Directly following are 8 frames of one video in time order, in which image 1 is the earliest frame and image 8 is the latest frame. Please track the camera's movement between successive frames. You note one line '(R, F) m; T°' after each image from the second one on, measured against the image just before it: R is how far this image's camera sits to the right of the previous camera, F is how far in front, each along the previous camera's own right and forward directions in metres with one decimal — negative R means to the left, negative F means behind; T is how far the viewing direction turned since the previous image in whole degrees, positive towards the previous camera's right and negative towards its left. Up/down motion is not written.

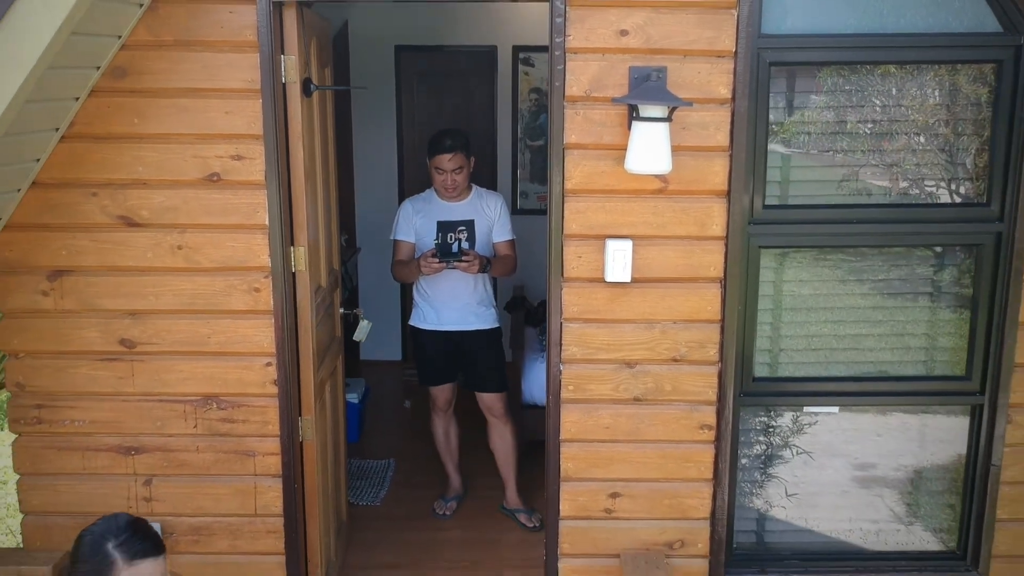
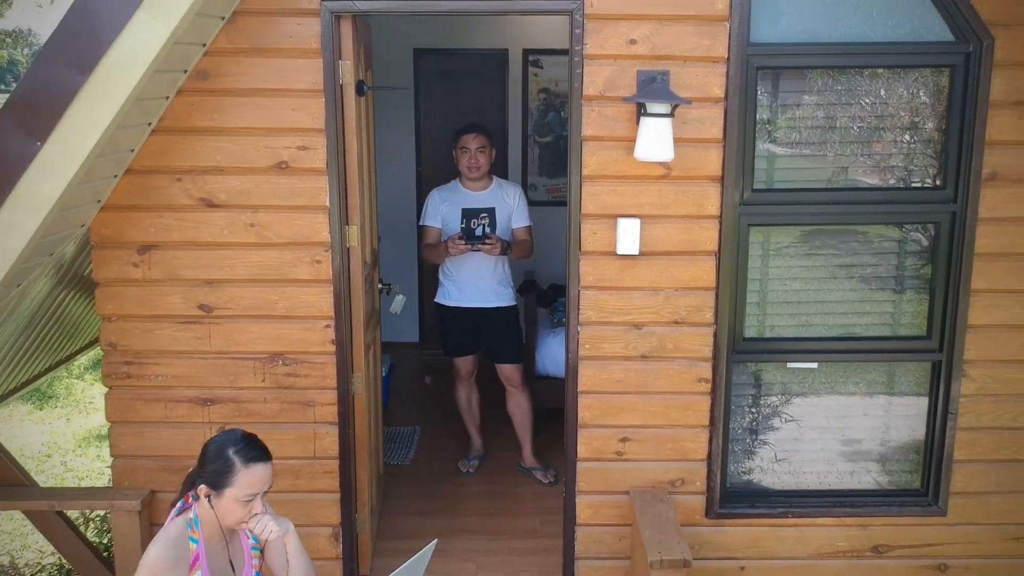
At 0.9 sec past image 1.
(-0.1, -0.5) m; 0°
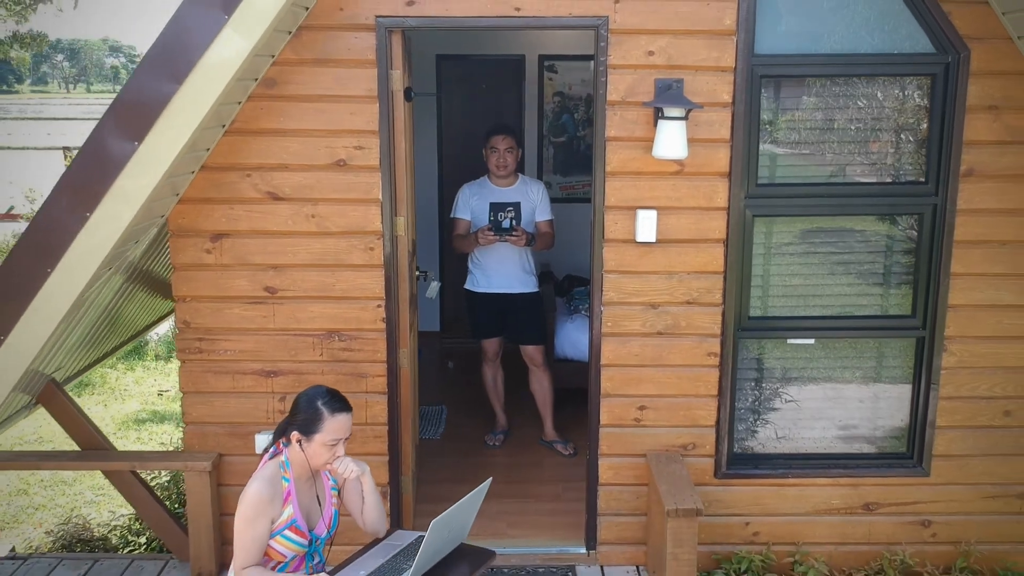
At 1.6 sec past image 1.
(-0.1, -0.4) m; 0°
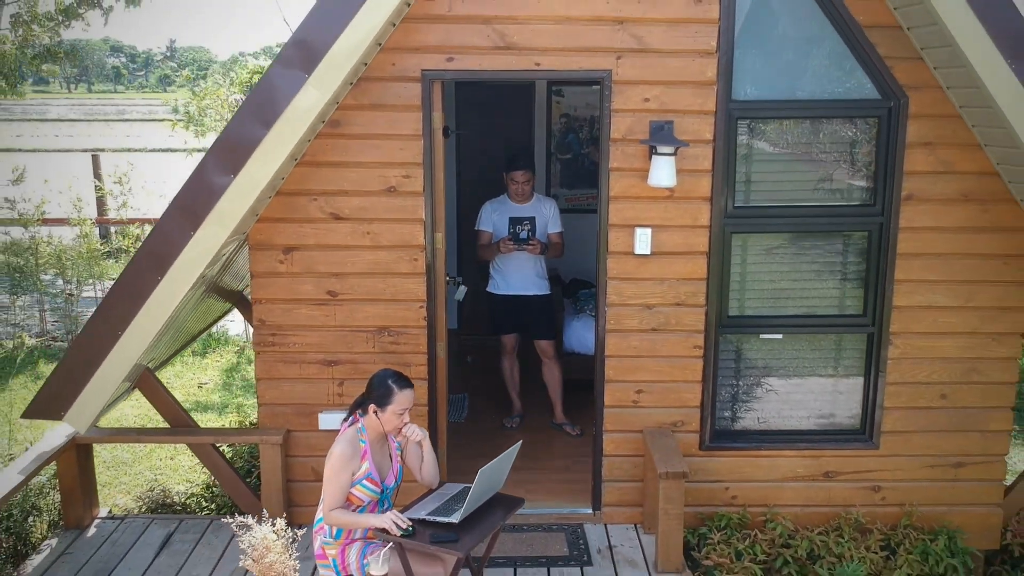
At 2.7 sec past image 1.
(-0.1, -0.8) m; 0°
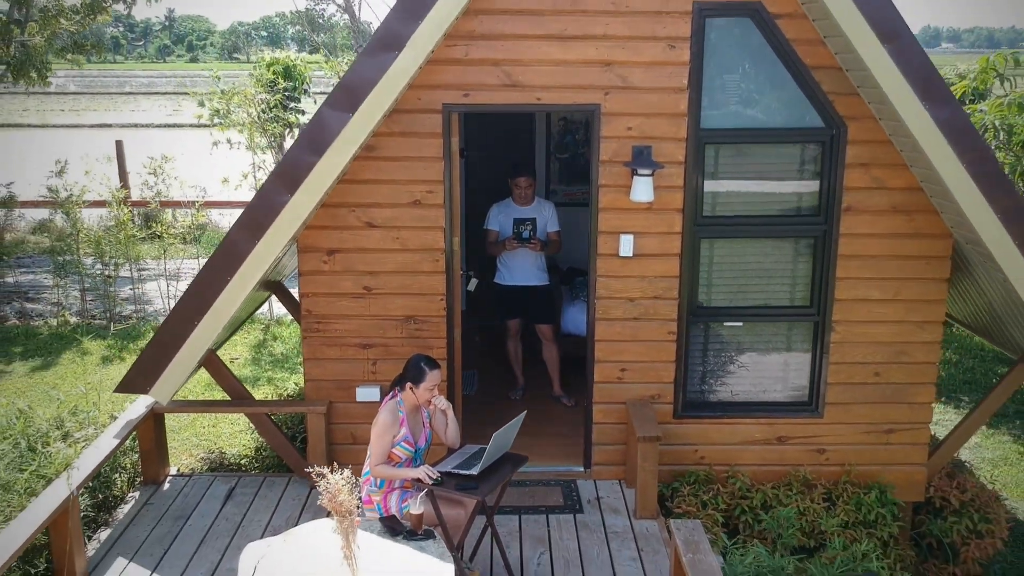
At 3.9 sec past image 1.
(0.0, -0.9) m; 0°
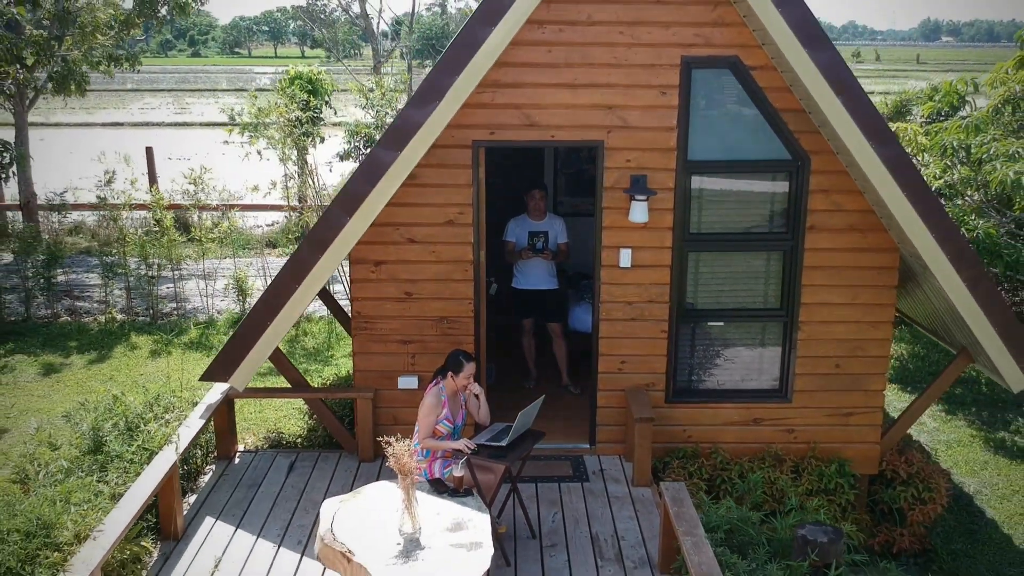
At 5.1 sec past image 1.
(-0.1, -1.0) m; 0°
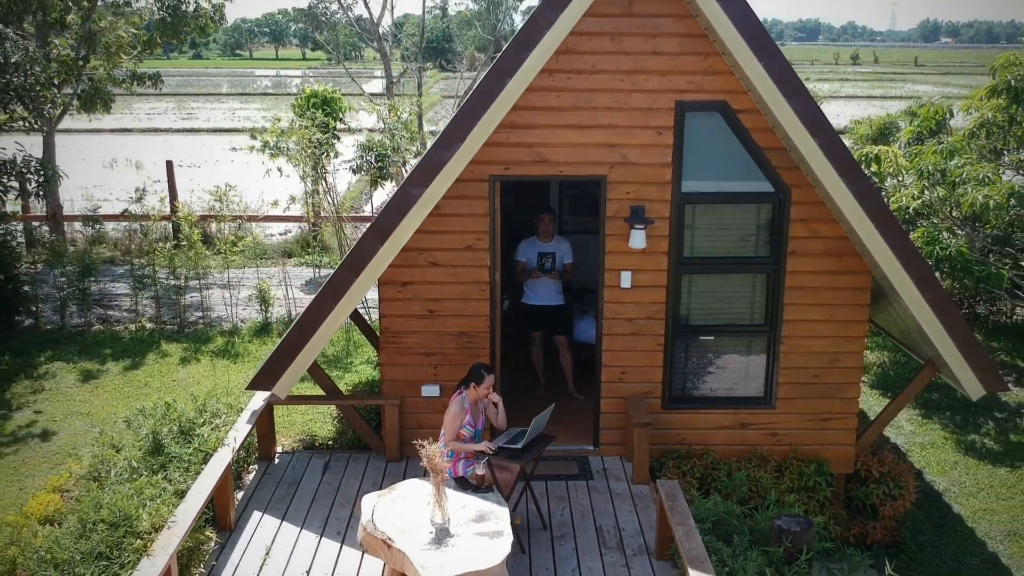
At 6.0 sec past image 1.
(-0.1, -0.8) m; 0°
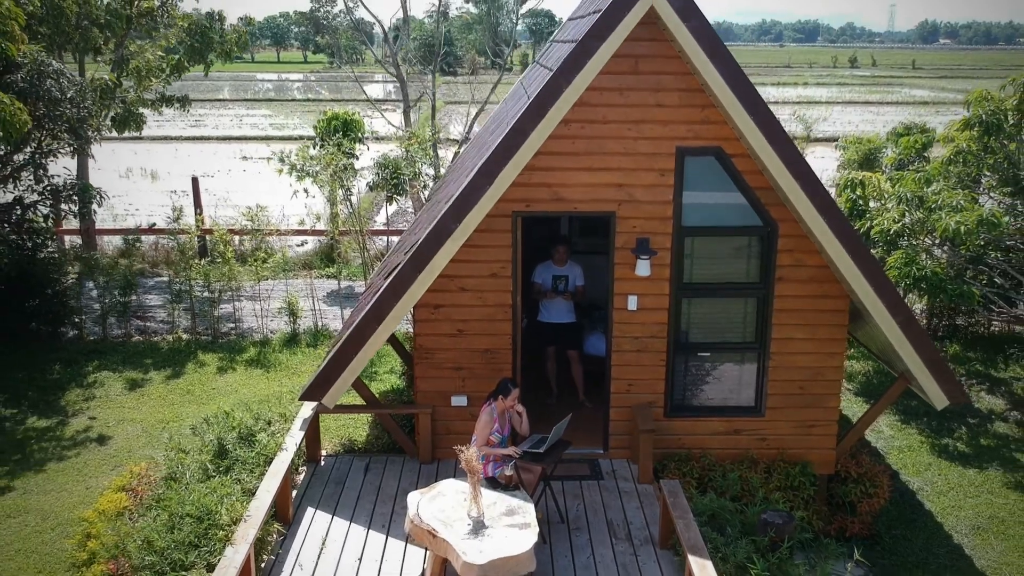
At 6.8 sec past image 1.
(-0.2, -0.9) m; 0°
